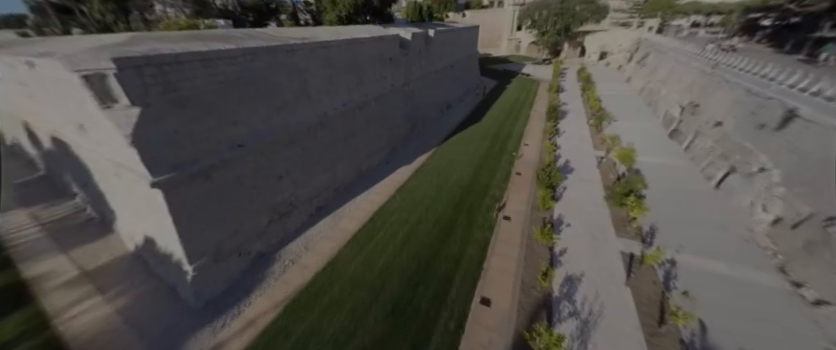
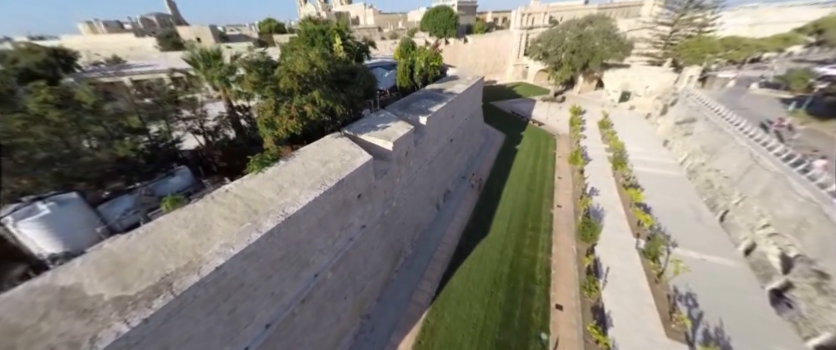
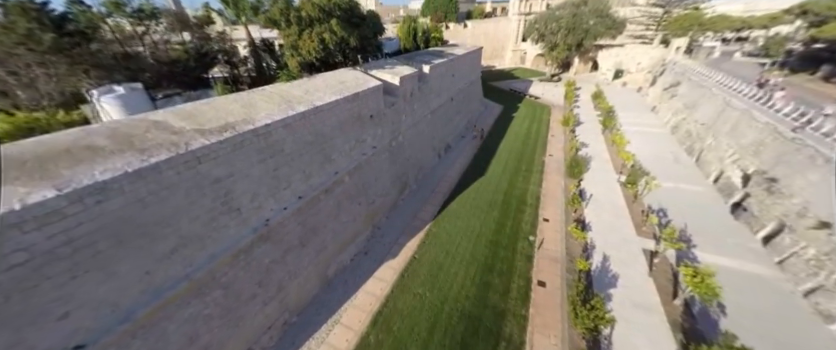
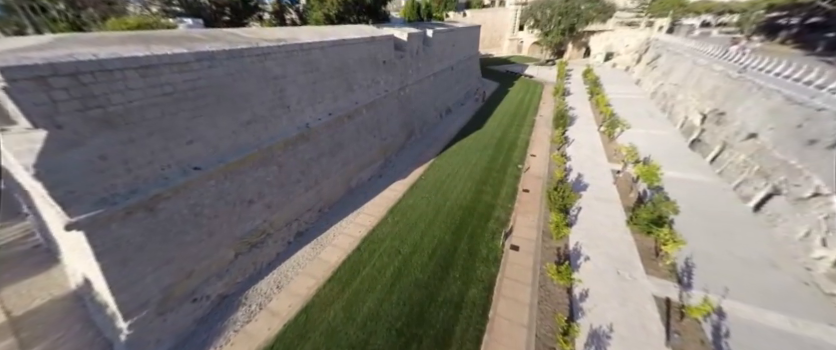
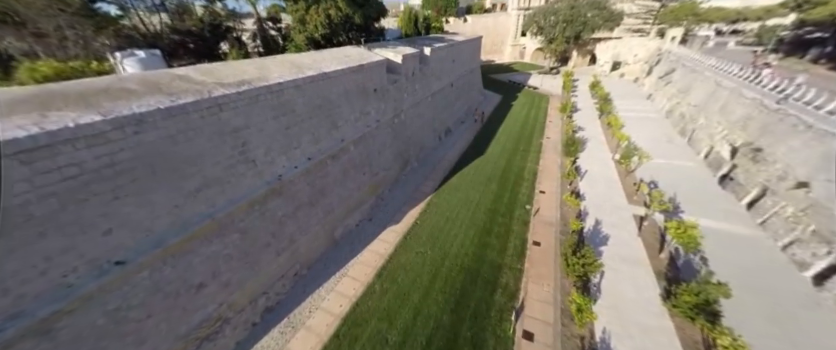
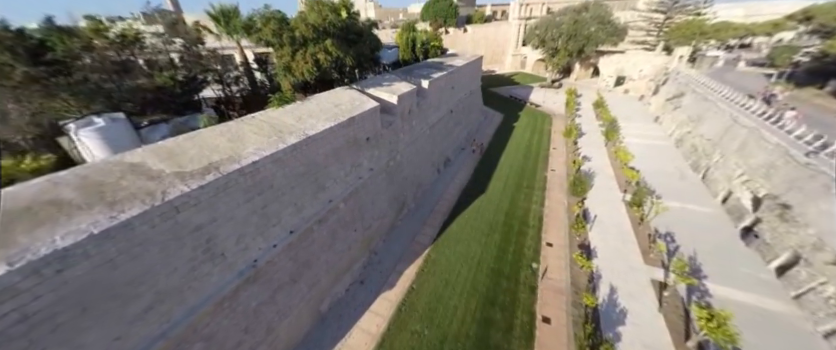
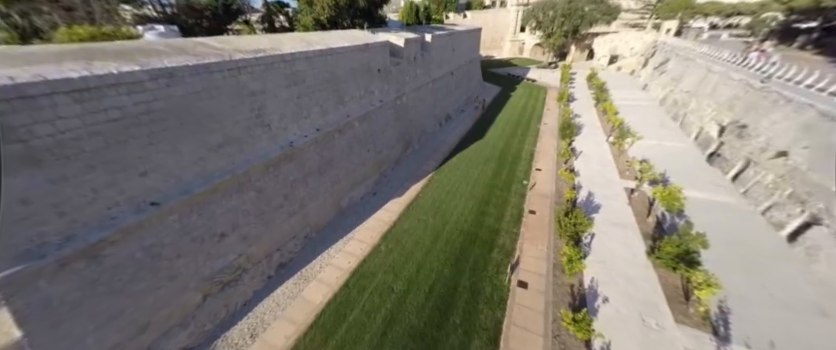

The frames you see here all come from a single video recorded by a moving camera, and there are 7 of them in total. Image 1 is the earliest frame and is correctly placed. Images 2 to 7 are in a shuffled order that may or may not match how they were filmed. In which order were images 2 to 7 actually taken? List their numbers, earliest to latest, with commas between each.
4, 7, 5, 3, 6, 2
